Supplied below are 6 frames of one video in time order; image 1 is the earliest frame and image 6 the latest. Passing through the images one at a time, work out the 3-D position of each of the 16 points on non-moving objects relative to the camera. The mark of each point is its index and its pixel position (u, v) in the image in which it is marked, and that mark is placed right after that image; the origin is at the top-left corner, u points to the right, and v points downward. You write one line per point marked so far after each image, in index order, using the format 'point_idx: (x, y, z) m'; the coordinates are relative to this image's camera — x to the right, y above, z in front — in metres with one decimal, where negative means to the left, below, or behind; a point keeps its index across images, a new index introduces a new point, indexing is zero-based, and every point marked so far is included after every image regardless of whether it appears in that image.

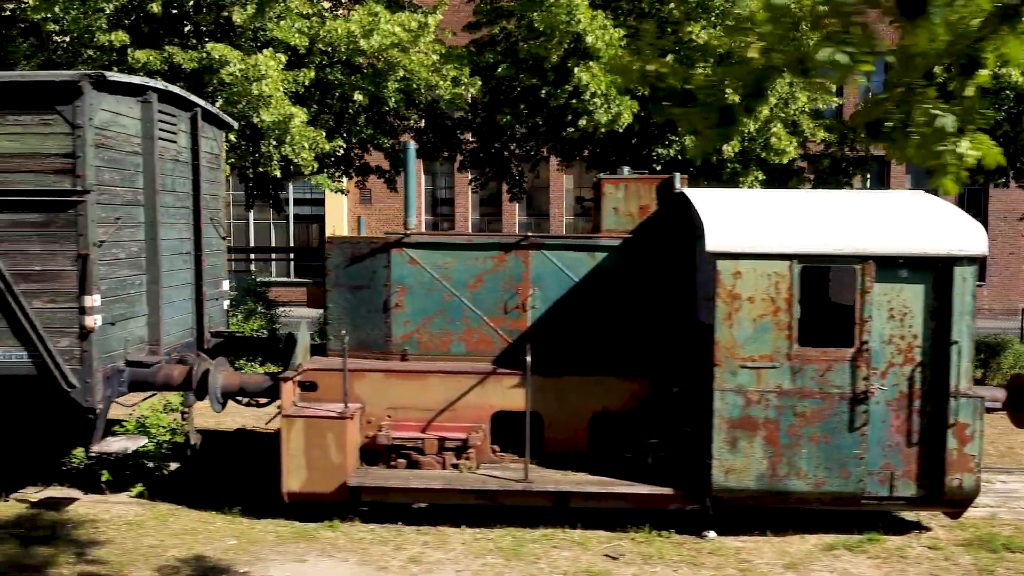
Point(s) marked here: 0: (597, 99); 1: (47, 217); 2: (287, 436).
0: (+1.1, +2.5, +11.6) m
1: (-3.7, +0.6, +7.0) m
2: (-1.8, -1.2, +7.2) m
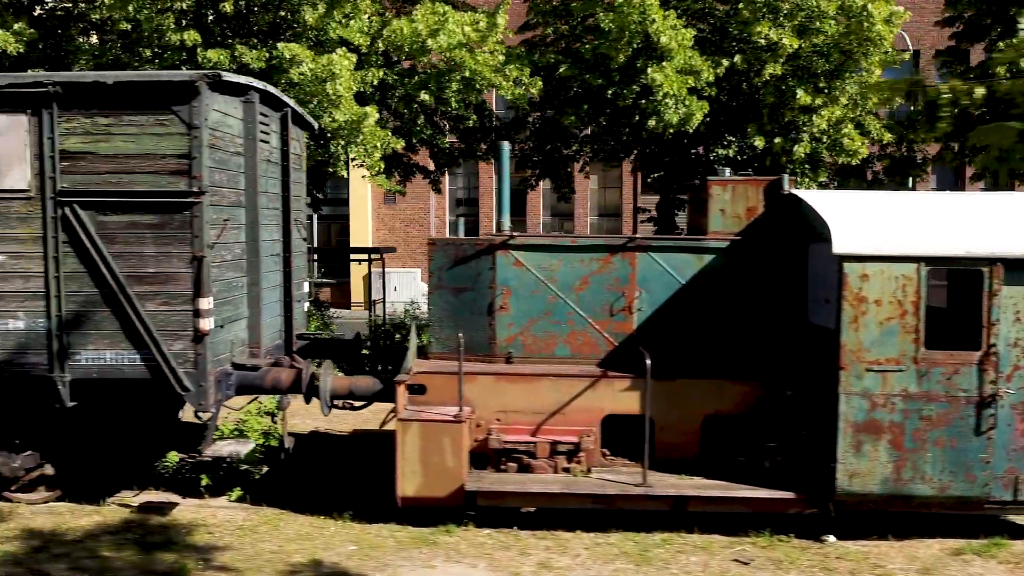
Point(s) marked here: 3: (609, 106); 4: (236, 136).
0: (+2.0, +2.5, +11.5) m
1: (-2.7, +0.5, +7.0) m
2: (-0.9, -1.2, +7.2) m
3: (+1.4, +2.6, +12.6) m
4: (-2.4, +1.3, +7.7) m
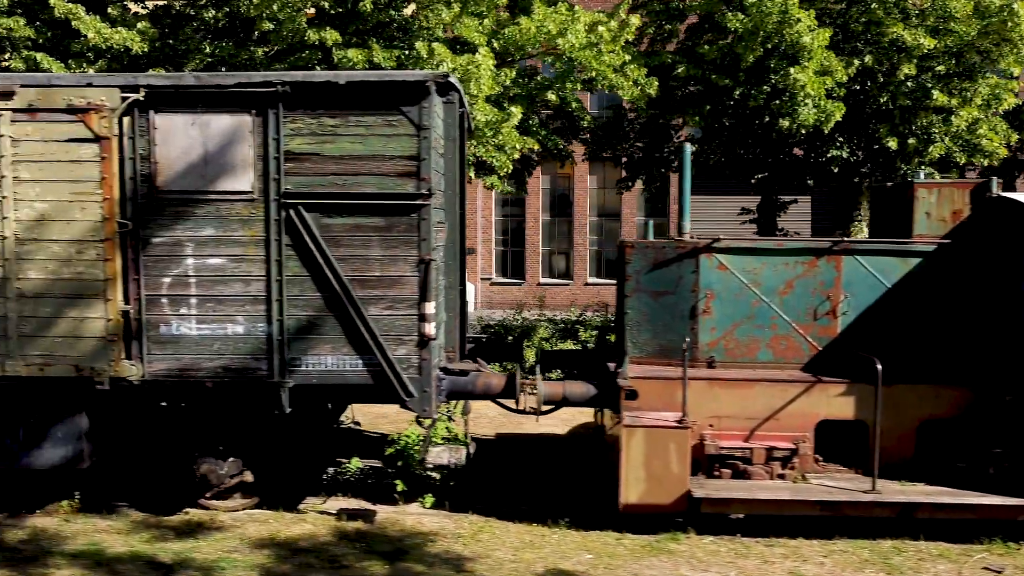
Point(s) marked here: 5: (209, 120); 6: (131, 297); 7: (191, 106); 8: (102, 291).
0: (+3.8, +2.4, +11.4) m
1: (-0.9, +0.5, +6.8) m
2: (+0.9, -1.3, +7.0) m
3: (+3.1, +2.6, +12.5) m
4: (-0.6, +1.3, +7.6) m
5: (-2.3, +1.3, +6.8) m
6: (-3.0, -0.1, +6.9) m
7: (-2.4, +1.4, +6.8) m
8: (-3.2, 0.0, +6.8) m
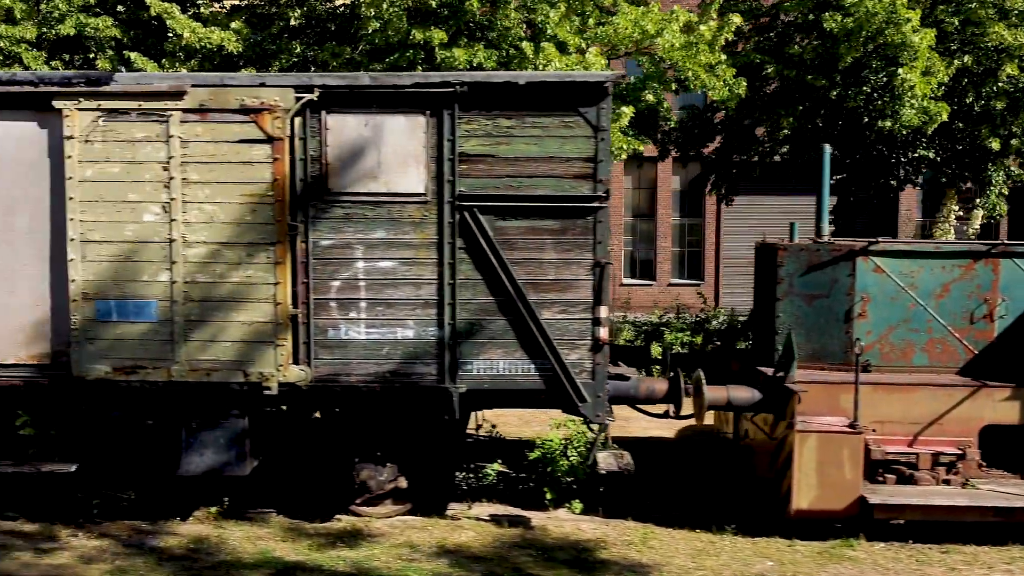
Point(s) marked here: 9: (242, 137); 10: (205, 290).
0: (+5.1, +2.4, +11.4) m
1: (+0.4, +0.5, +6.7) m
2: (+2.3, -1.3, +7.0) m
3: (+4.4, +2.5, +12.5) m
4: (+0.7, +1.3, +7.5) m
5: (-1.0, +1.2, +6.7) m
6: (-1.6, -0.1, +6.8) m
7: (-1.1, +1.4, +6.7) m
8: (-1.8, -0.1, +6.7) m
9: (-2.0, +1.1, +6.6) m
10: (-2.3, 0.0, +6.7) m
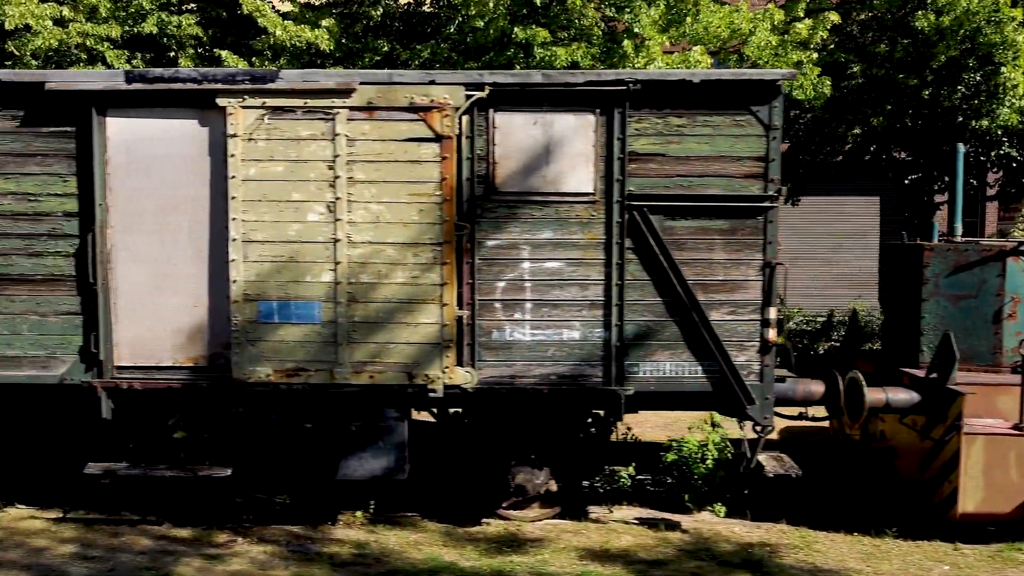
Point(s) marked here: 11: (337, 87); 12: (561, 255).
0: (+6.3, +2.4, +11.3) m
1: (+1.7, +0.5, +6.6) m
2: (+3.5, -1.3, +6.9) m
3: (+5.7, +2.5, +12.4) m
4: (+2.0, +1.3, +7.4) m
5: (+0.3, +1.2, +6.6) m
6: (-0.4, -0.1, +6.7) m
7: (+0.2, +1.4, +6.6) m
8: (-0.5, -0.1, +6.6) m
9: (-0.7, +1.1, +6.5) m
10: (-1.1, 0.0, +6.6) m
11: (-1.3, +1.5, +6.5) m
12: (+0.4, +0.2, +6.7) m
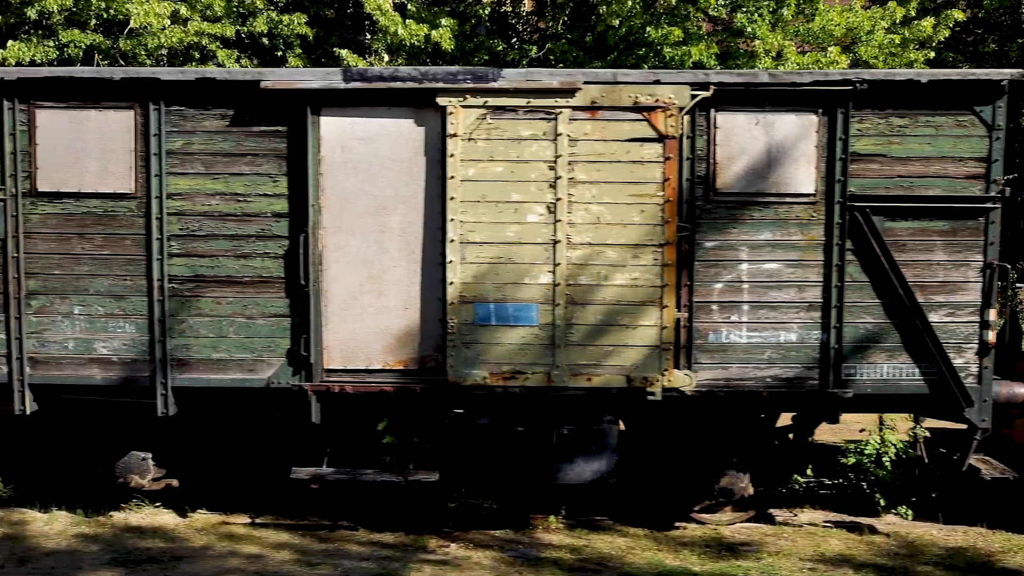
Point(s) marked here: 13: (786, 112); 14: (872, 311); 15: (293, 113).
0: (+7.9, +2.4, +11.3) m
1: (+3.3, +0.5, +6.6) m
2: (+5.1, -1.3, +6.8) m
3: (+7.2, +2.5, +12.4) m
4: (+3.6, +1.2, +7.3) m
5: (+1.9, +1.2, +6.5) m
6: (+1.3, -0.1, +6.6) m
7: (+1.8, +1.3, +6.5) m
8: (+1.1, -0.1, +6.5) m
9: (+0.9, +1.1, +6.4) m
10: (+0.6, 0.0, +6.5) m
11: (+0.4, +1.4, +6.4) m
12: (+2.0, +0.2, +6.6) m
13: (+2.0, +1.3, +6.5) m
14: (+2.7, -0.2, +6.6) m
15: (-1.6, +1.3, +6.6) m
